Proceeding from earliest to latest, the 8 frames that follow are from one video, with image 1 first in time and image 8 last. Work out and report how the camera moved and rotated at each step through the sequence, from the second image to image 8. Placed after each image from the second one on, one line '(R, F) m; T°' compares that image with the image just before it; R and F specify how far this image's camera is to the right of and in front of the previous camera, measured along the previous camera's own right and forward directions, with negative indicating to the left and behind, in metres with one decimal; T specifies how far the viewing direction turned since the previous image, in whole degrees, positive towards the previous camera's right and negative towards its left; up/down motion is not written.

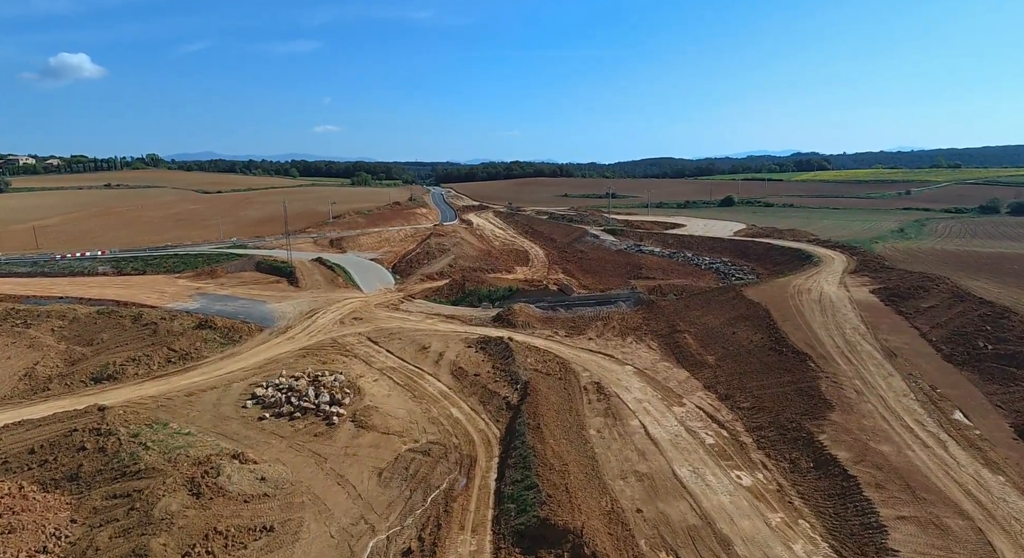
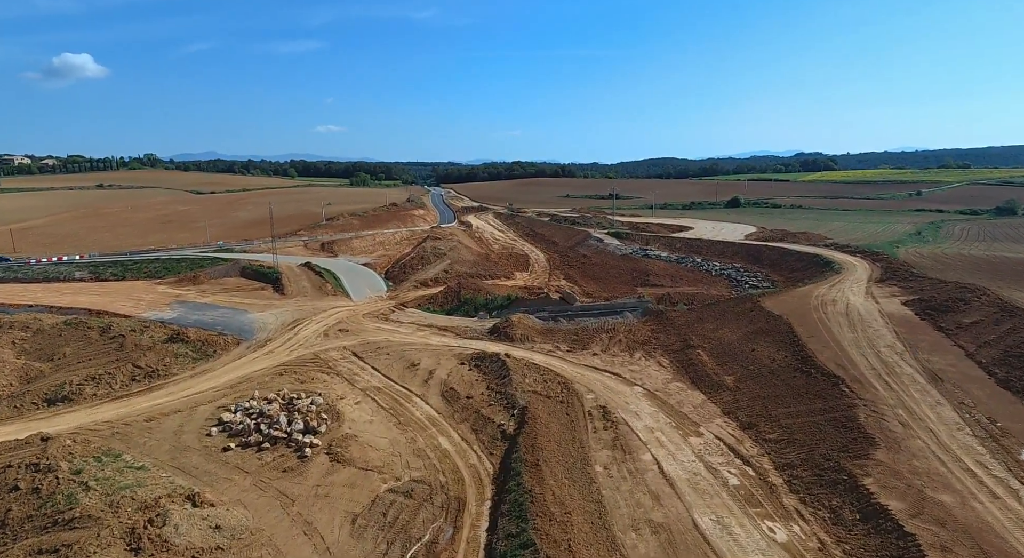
(+0.2, +1.7) m; 0°
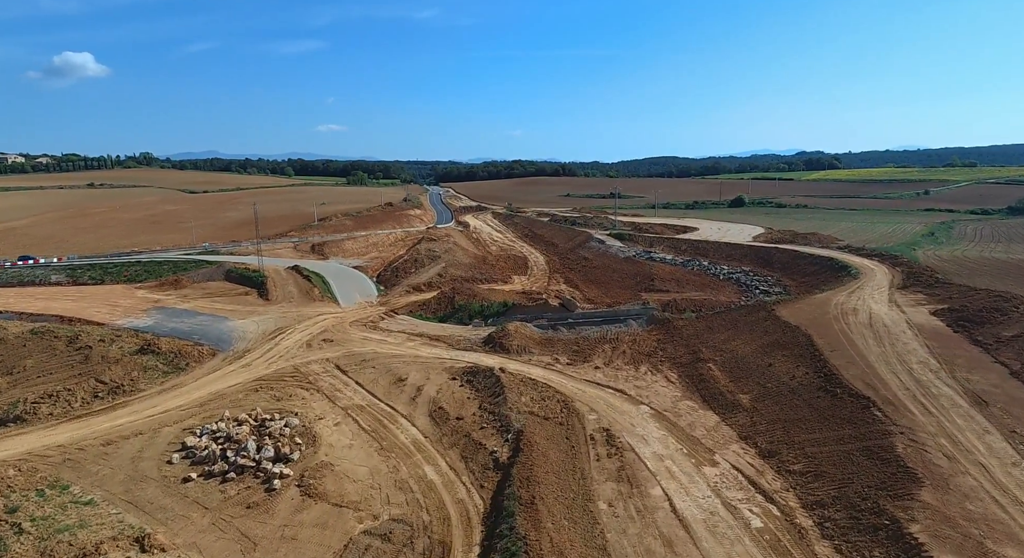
(+0.2, +1.4) m; 0°
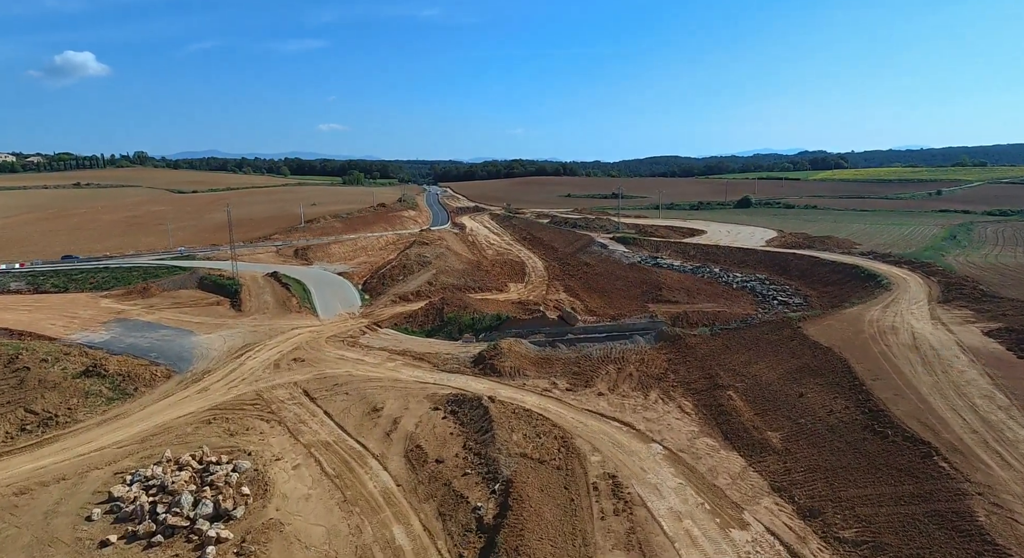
(+0.3, +2.2) m; 0°
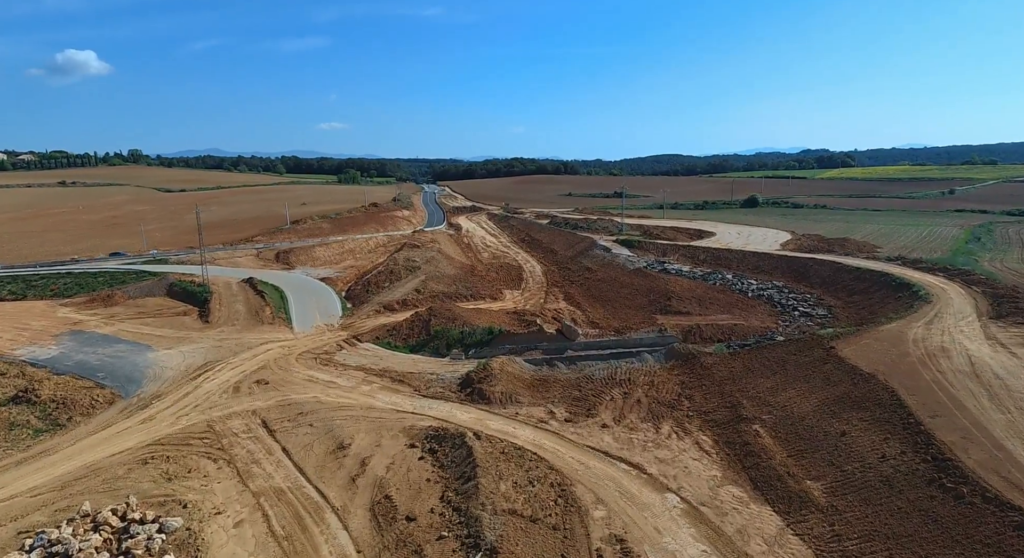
(+0.3, +2.1) m; 0°
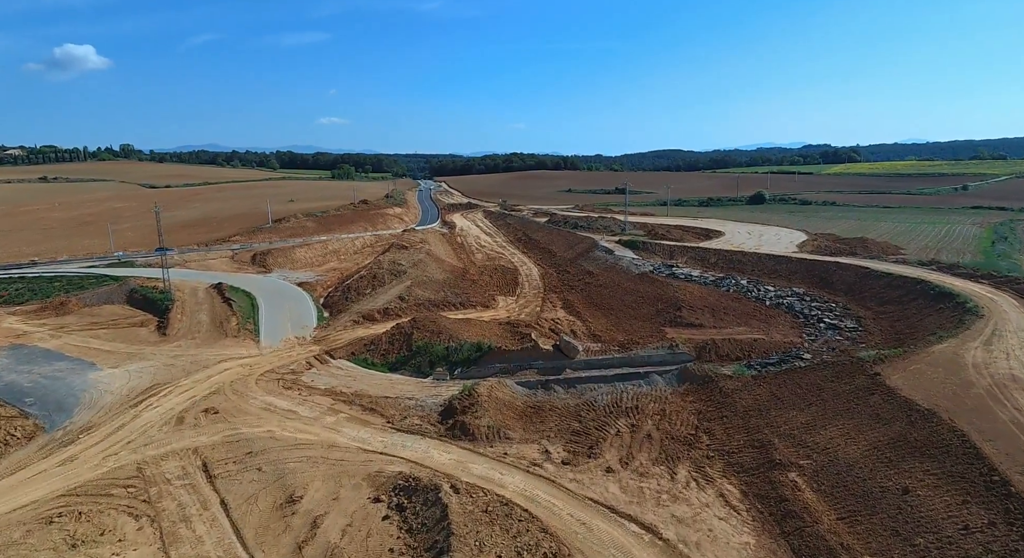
(+0.3, +2.2) m; 0°
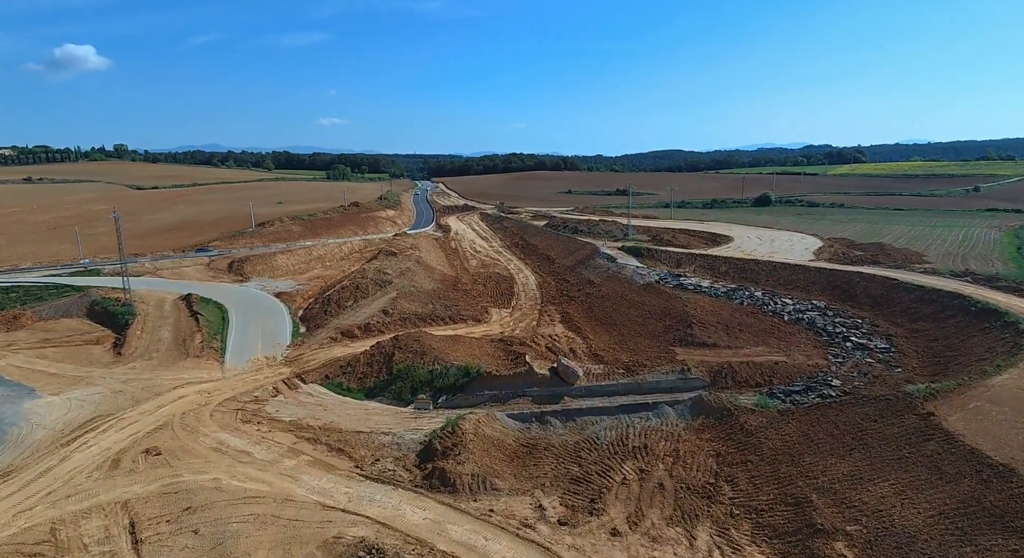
(+0.2, +1.9) m; 0°
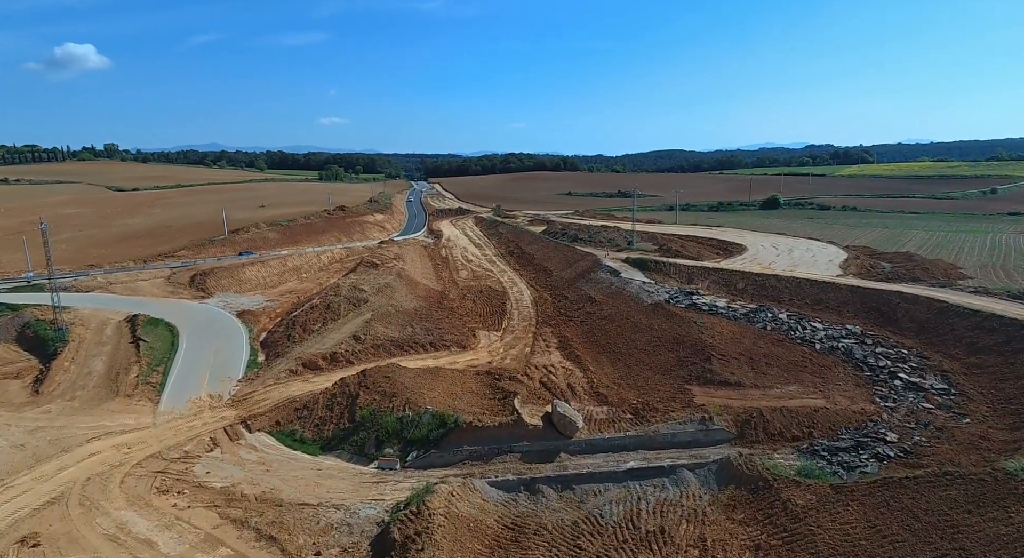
(+0.4, +2.6) m; 0°
